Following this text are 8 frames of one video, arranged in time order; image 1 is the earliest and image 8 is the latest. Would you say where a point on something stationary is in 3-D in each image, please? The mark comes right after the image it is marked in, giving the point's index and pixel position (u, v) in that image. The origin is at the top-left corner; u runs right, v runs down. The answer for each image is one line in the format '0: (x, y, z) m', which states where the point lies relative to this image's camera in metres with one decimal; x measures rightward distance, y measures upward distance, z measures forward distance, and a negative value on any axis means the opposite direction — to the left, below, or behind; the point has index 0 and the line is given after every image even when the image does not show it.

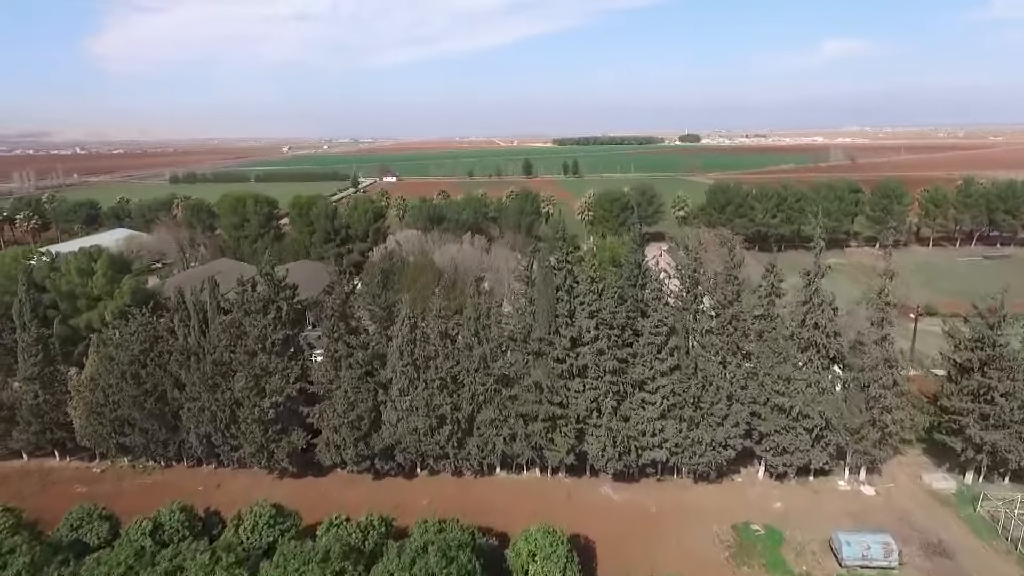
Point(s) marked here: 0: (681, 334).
0: (+4.9, -1.4, +17.8) m
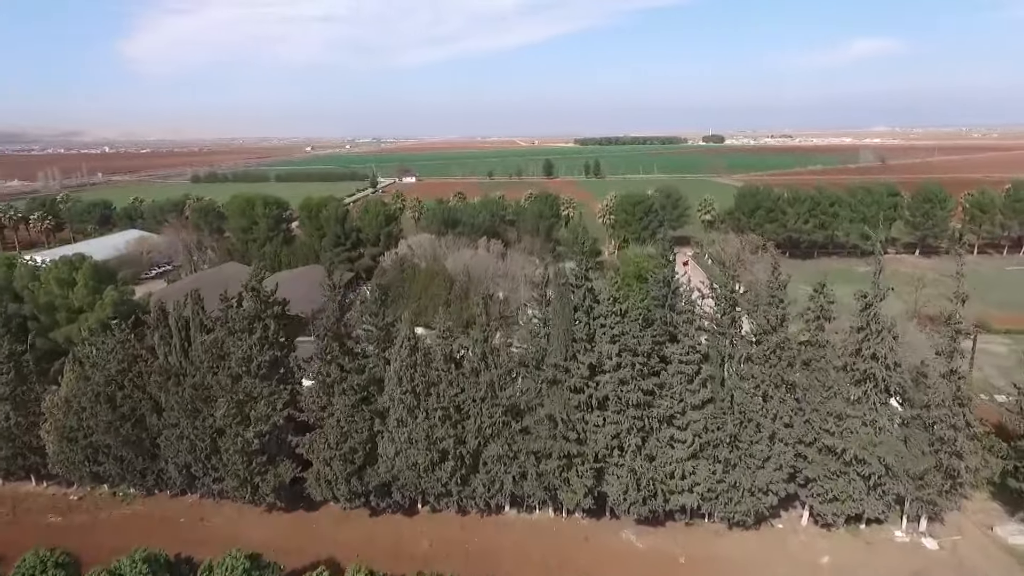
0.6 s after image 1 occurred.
0: (+5.2, -1.9, +15.7) m
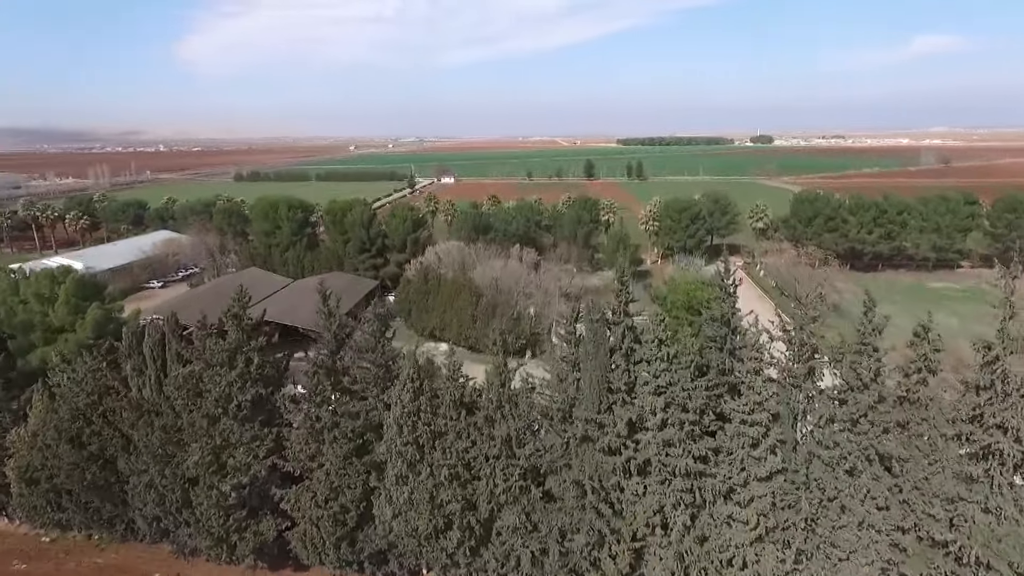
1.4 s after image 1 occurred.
0: (+5.7, -2.8, +12.5) m
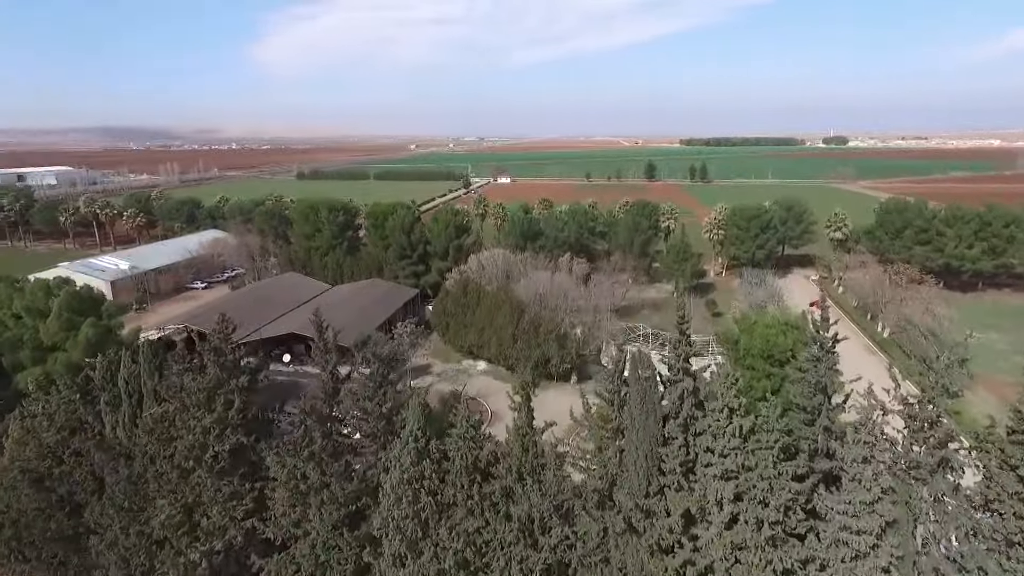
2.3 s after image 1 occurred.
0: (+6.0, -3.7, +9.2) m
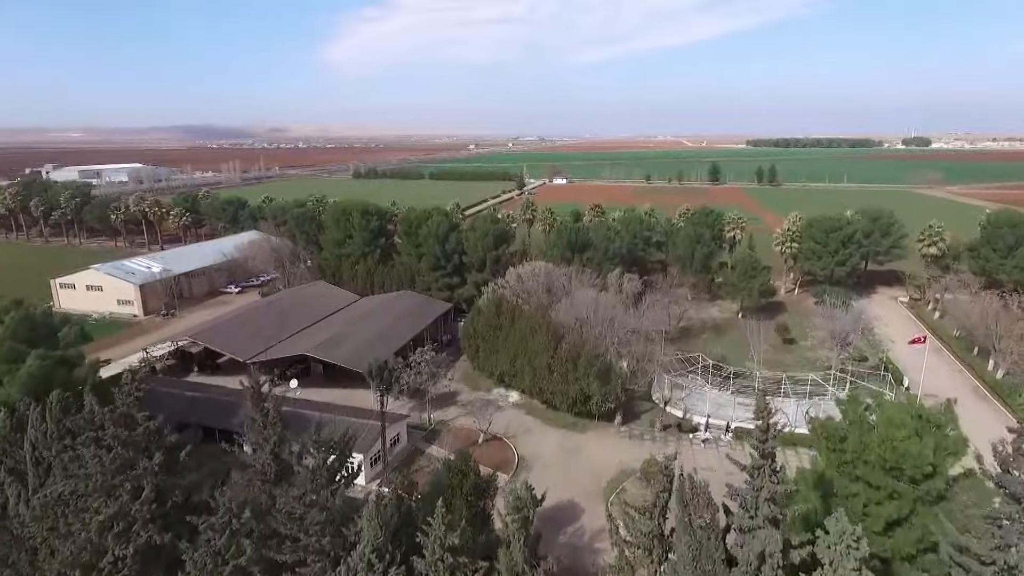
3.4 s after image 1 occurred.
0: (+5.6, -4.7, +5.2) m
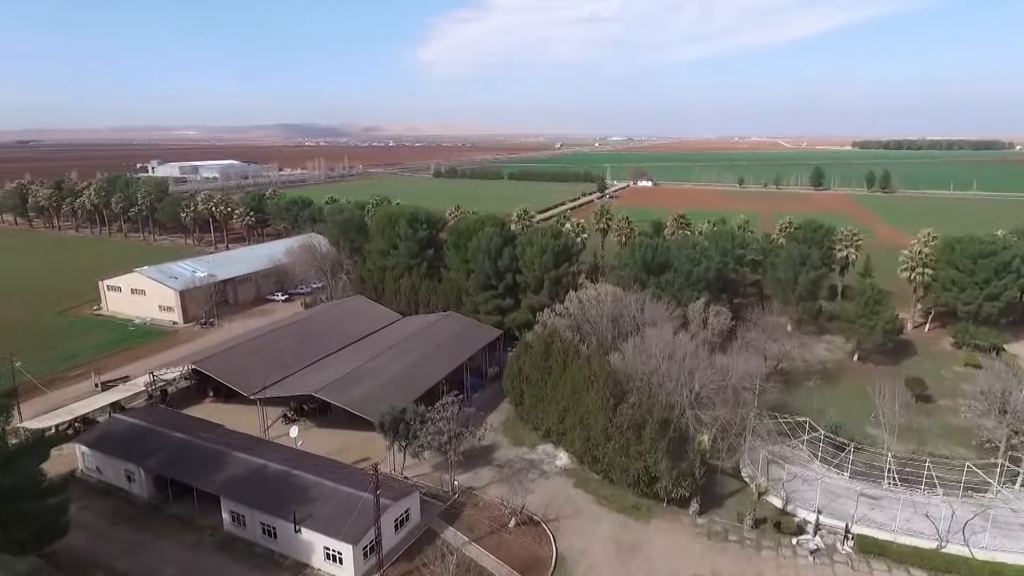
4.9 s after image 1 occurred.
0: (+4.4, -6.1, -0.4) m
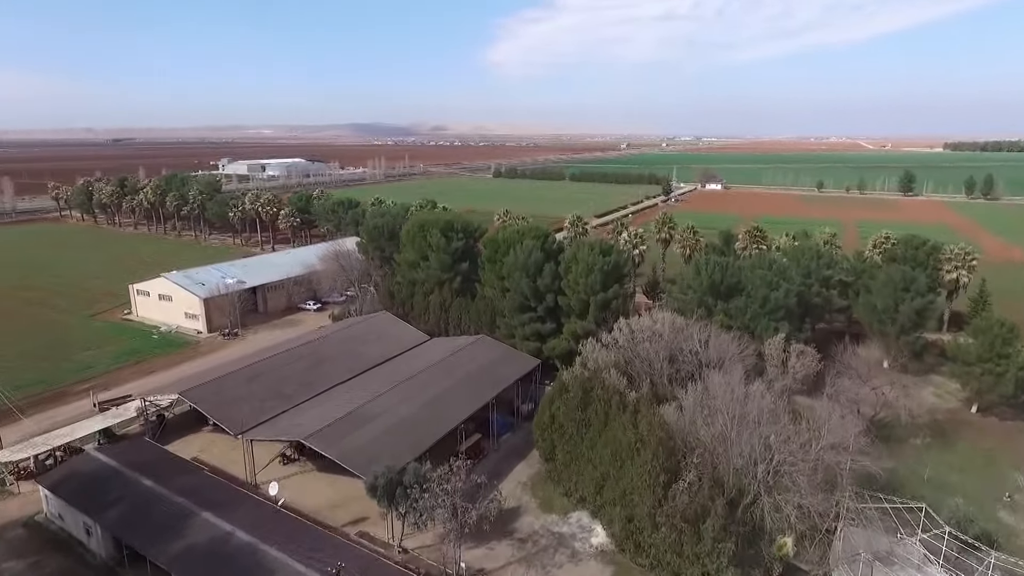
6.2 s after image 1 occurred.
0: (+3.0, -7.2, -4.7) m
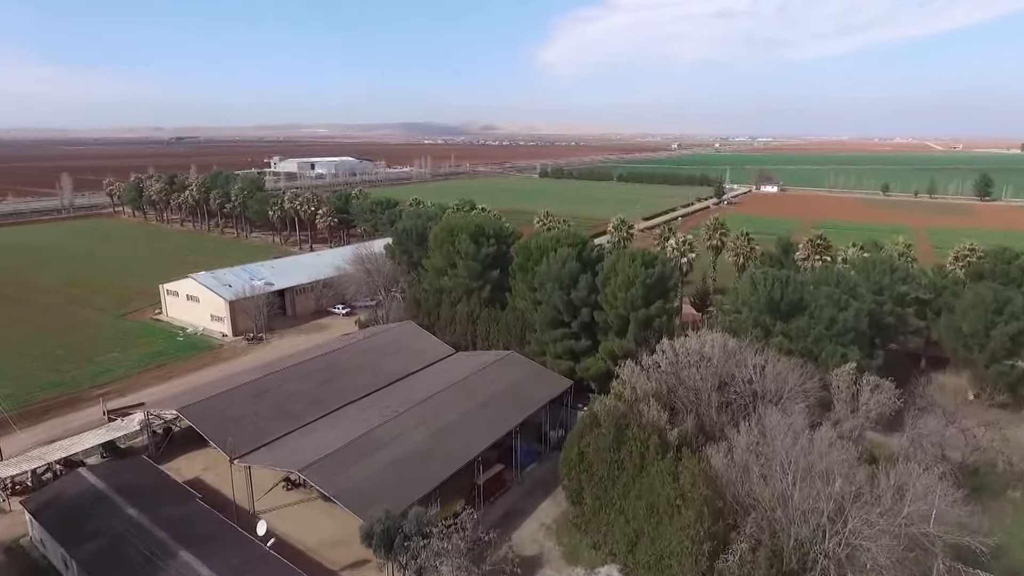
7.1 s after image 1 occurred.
0: (+1.7, -7.7, -7.1) m
